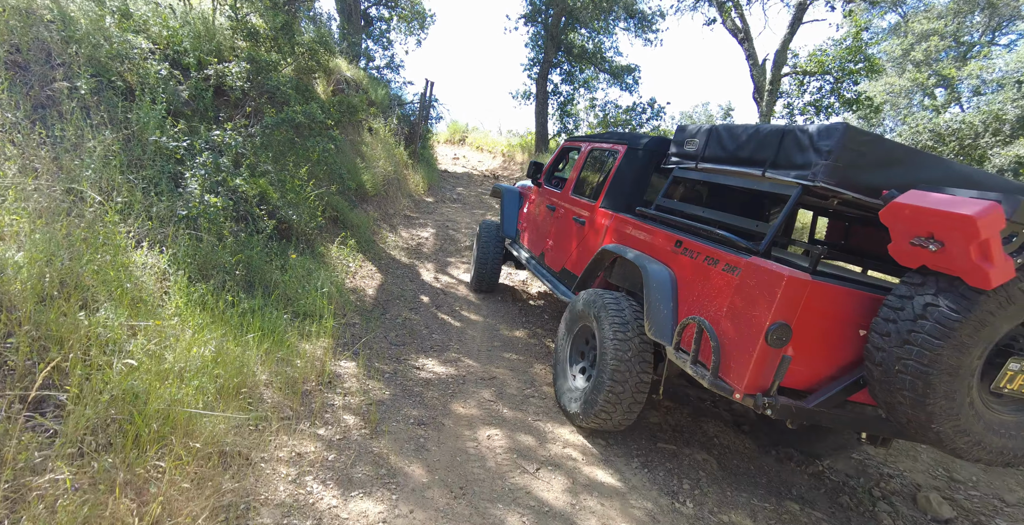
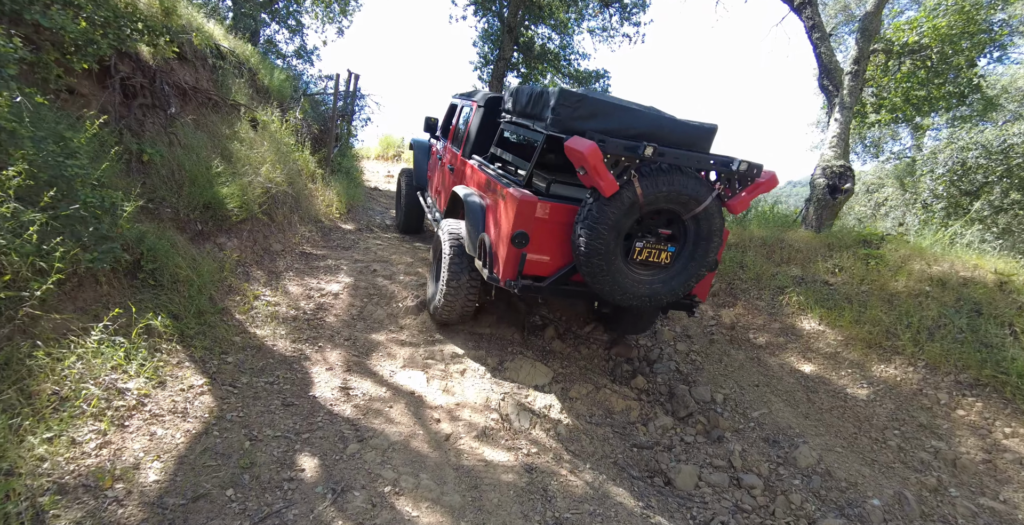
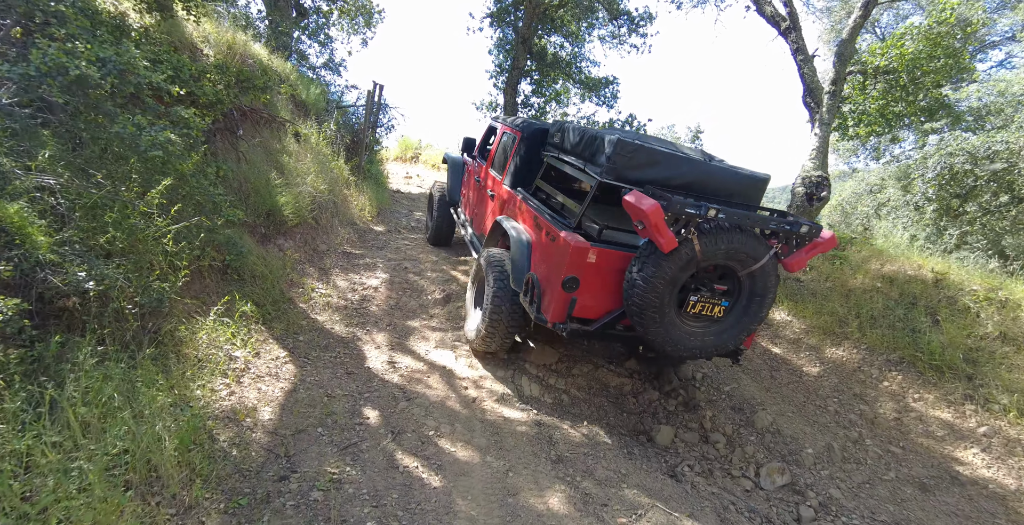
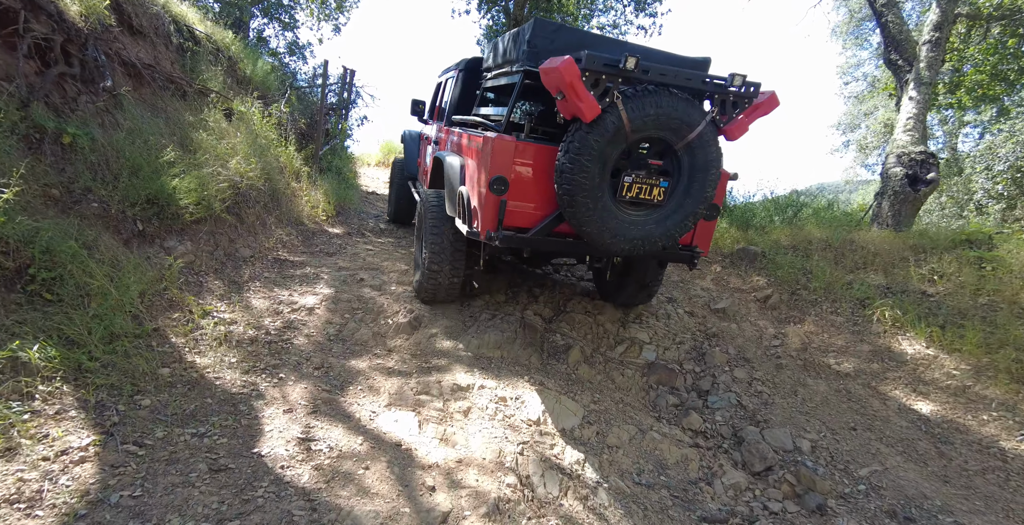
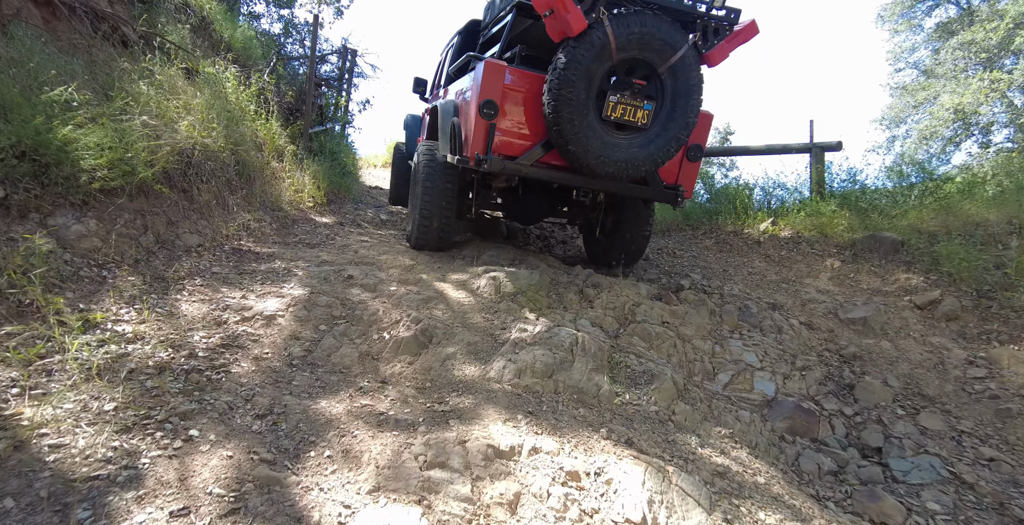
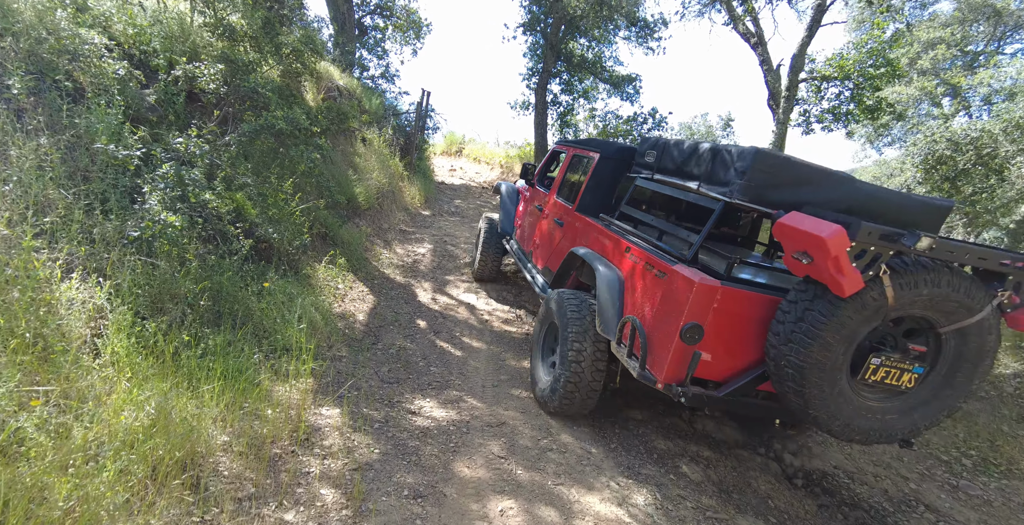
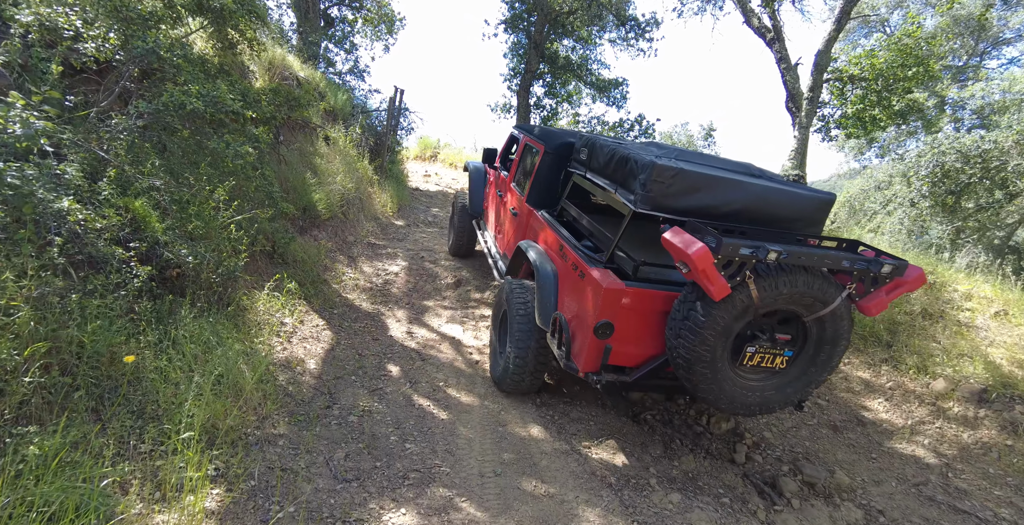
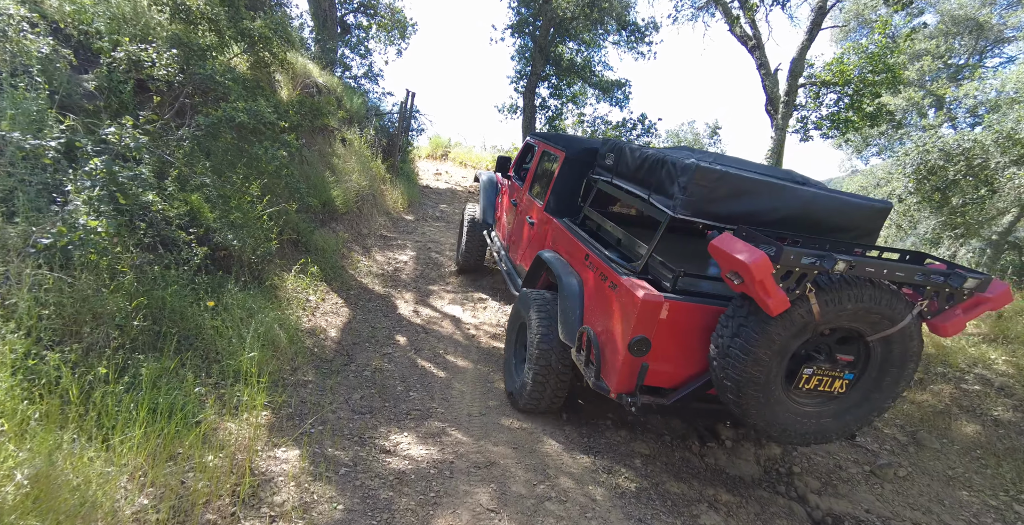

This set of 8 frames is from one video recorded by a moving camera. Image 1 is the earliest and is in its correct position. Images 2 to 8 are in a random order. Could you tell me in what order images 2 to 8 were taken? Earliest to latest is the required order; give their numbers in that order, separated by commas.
6, 8, 7, 3, 2, 4, 5
